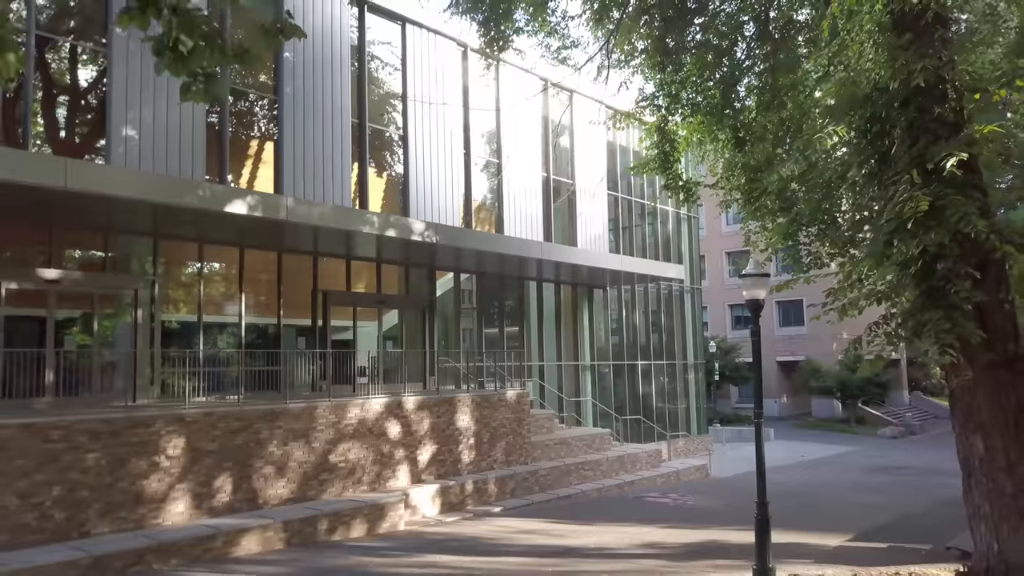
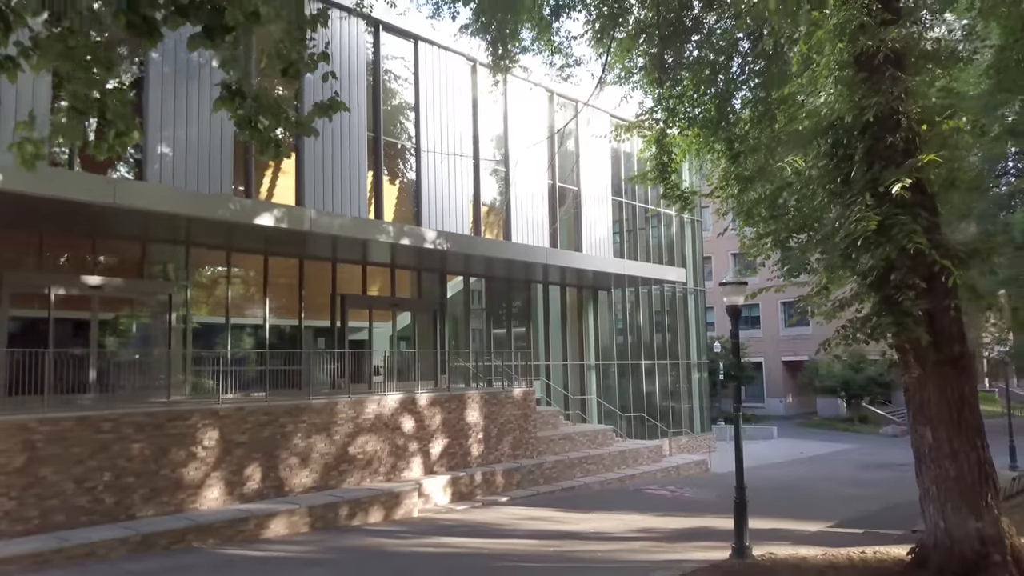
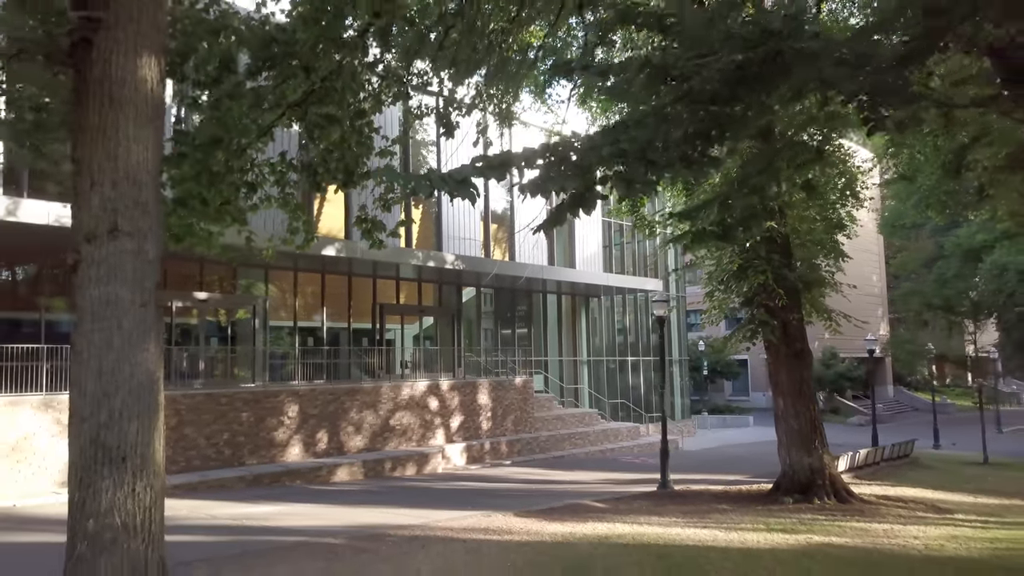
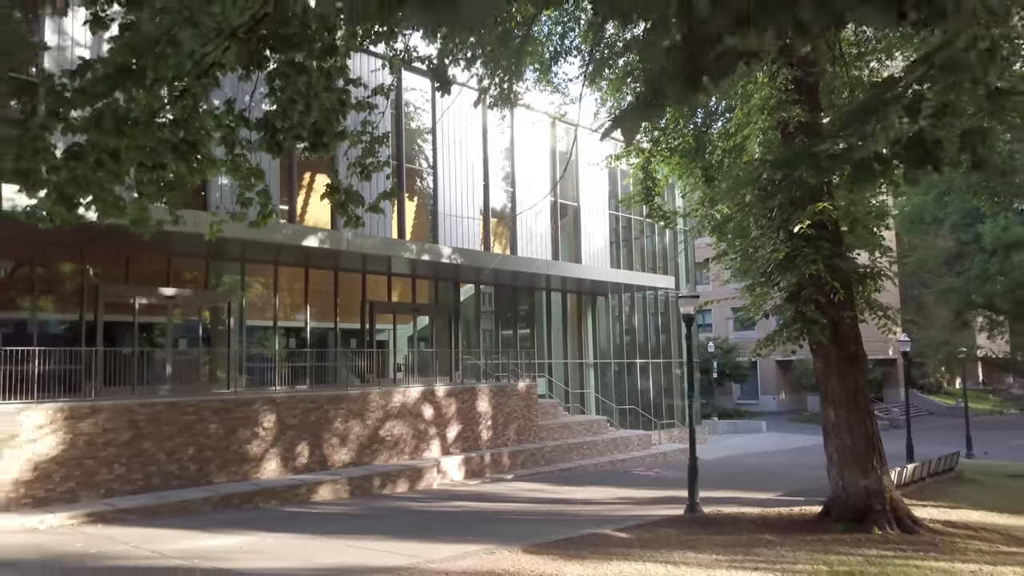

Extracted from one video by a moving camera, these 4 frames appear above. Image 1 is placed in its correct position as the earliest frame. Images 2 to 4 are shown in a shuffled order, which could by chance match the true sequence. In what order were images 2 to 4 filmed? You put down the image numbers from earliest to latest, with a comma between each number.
2, 4, 3
